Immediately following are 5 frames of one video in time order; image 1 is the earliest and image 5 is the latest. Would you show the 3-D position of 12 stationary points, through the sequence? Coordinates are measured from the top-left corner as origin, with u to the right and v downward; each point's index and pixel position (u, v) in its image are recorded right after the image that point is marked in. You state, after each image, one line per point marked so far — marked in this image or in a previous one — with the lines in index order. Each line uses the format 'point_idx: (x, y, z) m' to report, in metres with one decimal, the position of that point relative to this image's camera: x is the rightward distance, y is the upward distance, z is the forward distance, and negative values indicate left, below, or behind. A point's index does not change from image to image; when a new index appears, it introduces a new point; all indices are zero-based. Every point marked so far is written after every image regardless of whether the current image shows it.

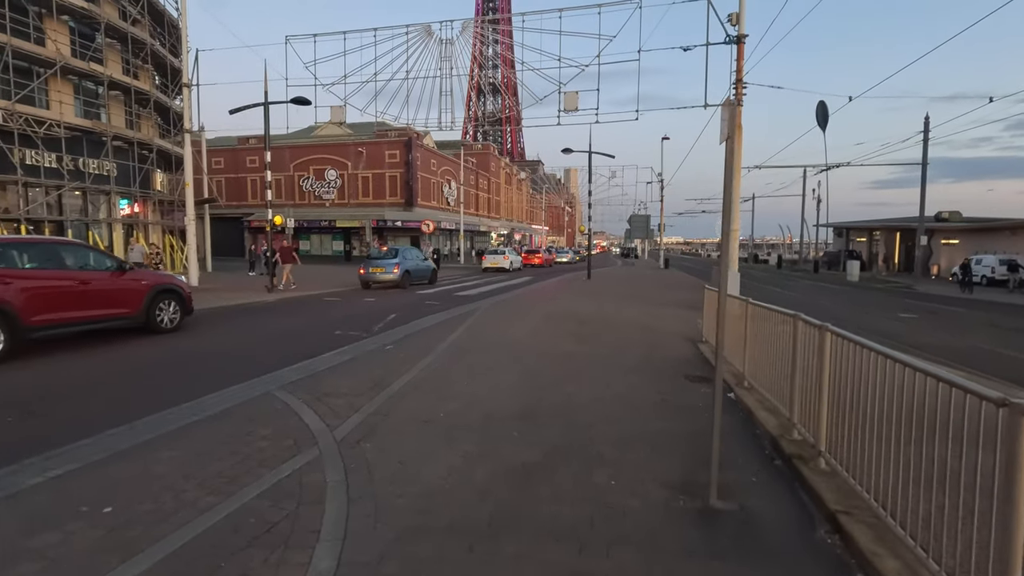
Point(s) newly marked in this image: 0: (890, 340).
0: (+7.9, -1.1, +12.6) m
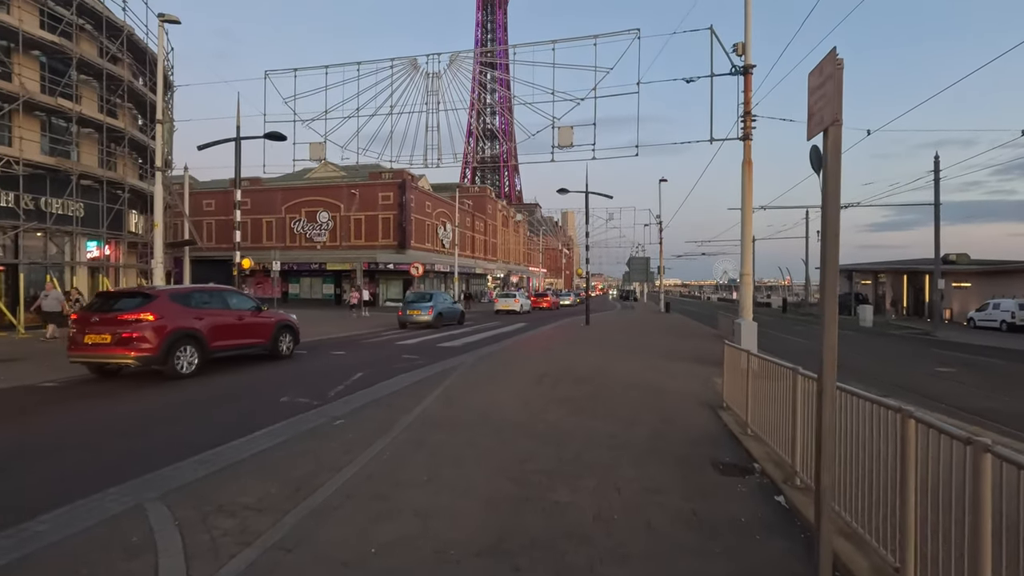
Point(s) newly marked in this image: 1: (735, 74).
0: (+7.7, -2.1, +10.9) m
1: (+5.7, +5.5, +15.5) m
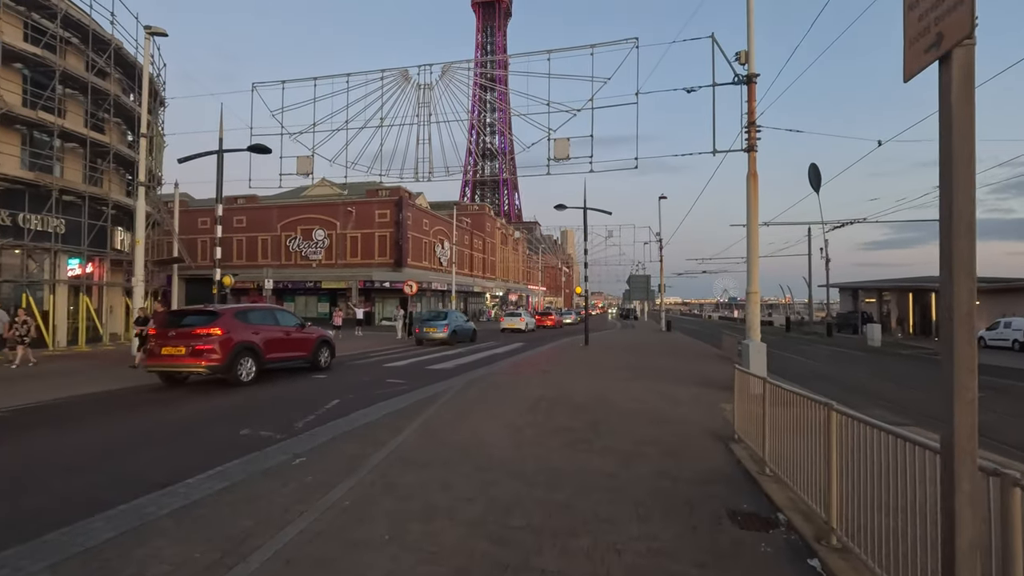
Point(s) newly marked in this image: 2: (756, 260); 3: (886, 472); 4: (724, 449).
0: (+7.5, -2.4, +10.1) m
1: (+5.6, +5.0, +14.9) m
2: (+5.6, +0.6, +13.8) m
3: (+2.3, -1.2, +4.0) m
4: (+2.7, -2.0, +7.6) m
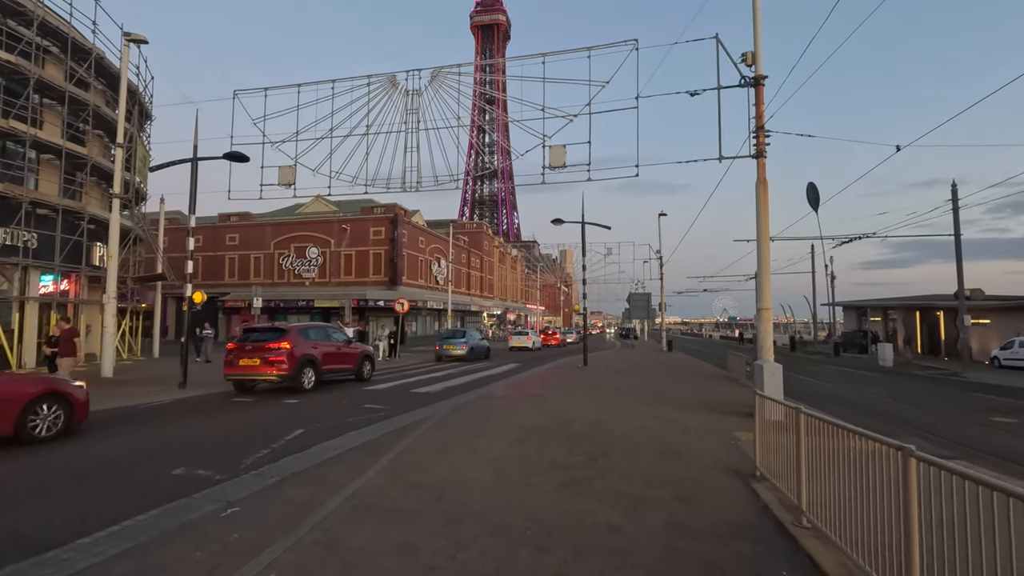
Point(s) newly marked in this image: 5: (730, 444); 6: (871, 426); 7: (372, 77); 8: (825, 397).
0: (+7.4, -2.6, +8.9) m
1: (+5.4, +4.6, +14.0) m
2: (+5.4, +0.3, +12.8) m
3: (+2.2, -1.2, +2.9) m
4: (+2.5, -2.2, +6.5) m
5: (+3.2, -2.3, +9.0) m
6: (+6.8, -2.6, +11.5) m
7: (-4.1, +6.1, +17.7) m
8: (+8.0, -2.8, +15.5) m
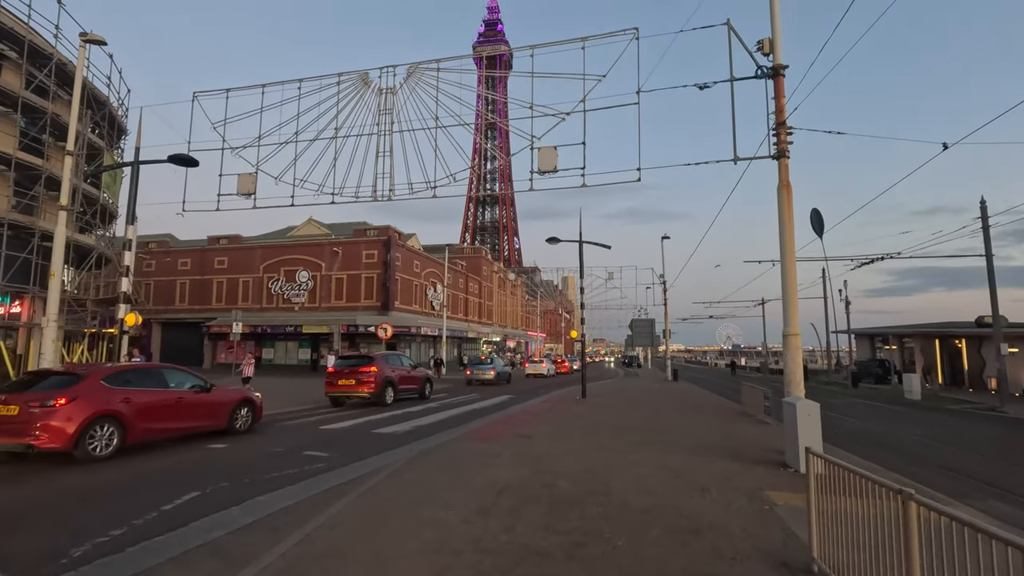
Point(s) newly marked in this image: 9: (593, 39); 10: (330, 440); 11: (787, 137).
0: (+7.0, -2.8, +6.7) m
1: (+5.0, +4.2, +12.1) m
2: (+5.0, -0.1, +10.7) m
3: (+1.7, -1.1, +0.9) m
4: (+2.1, -2.3, +4.4) m
5: (+2.8, -2.5, +6.9) m
6: (+6.4, -3.0, +9.3) m
7: (-4.5, +5.5, +15.9) m
8: (+7.7, -3.3, +13.4) m
9: (+1.8, +5.6, +13.7) m
10: (-3.2, -2.6, +10.5) m
11: (+5.3, +2.9, +11.8) m
